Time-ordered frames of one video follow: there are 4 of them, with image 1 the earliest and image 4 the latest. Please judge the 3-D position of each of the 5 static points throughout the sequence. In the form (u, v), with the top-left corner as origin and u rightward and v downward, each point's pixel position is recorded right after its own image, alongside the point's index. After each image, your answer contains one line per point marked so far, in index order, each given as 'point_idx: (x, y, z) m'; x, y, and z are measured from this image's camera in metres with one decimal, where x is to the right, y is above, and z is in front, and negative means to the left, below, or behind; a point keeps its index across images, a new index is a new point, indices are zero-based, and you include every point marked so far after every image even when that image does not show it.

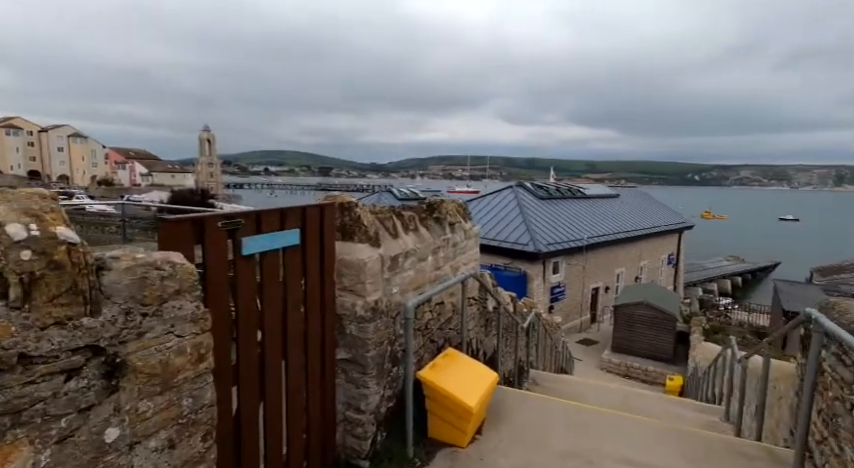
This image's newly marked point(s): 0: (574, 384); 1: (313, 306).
0: (+2.2, -2.3, +7.0) m
1: (-0.5, -0.3, +2.2) m
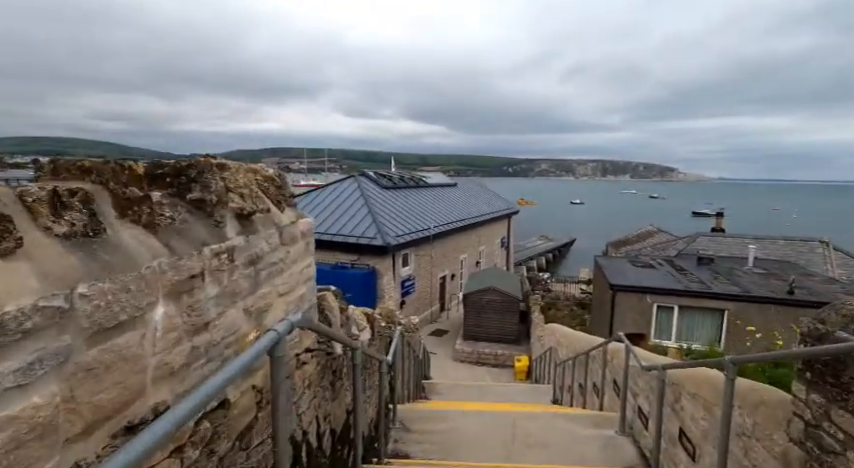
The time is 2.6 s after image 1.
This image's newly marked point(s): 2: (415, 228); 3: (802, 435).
0: (+0.3, -2.1, +5.4) m
1: (-0.9, -0.4, 0.0) m
2: (-0.5, +0.2, +19.9) m
3: (+1.9, -1.0, +2.4) m
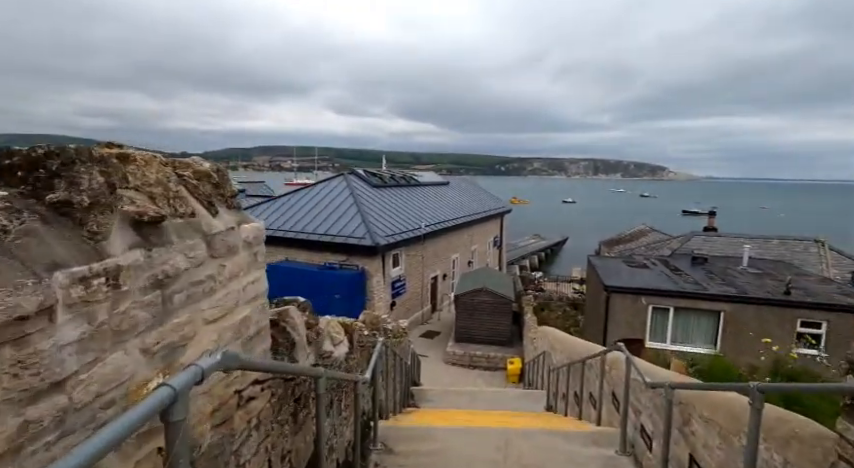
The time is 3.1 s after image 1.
0: (+0.1, -2.2, +5.0) m
1: (-0.9, -0.4, -0.5) m
2: (-0.9, +0.2, +19.5) m
3: (+1.8, -1.1, +2.0) m
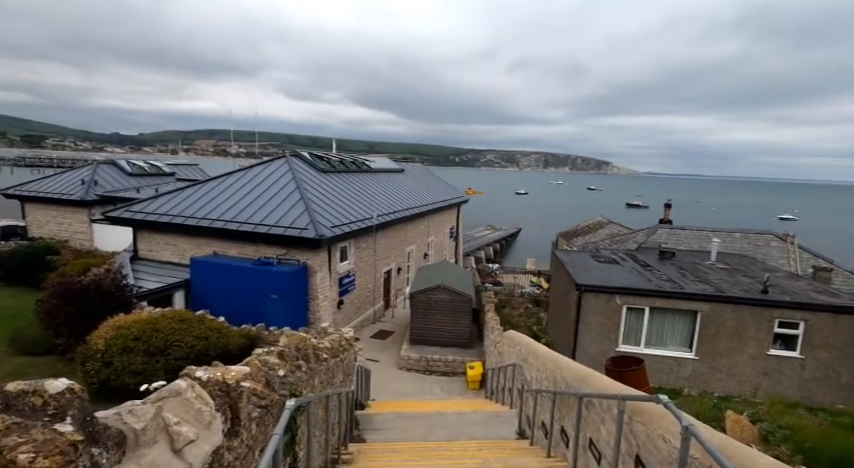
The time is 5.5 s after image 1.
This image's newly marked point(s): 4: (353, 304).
0: (-0.3, -2.1, +3.1) m
1: (-0.8, -0.5, -2.5) m
2: (-2.7, +0.6, +17.3) m
3: (+1.7, -1.1, +0.2) m
4: (-2.7, -2.6, +17.5) m
